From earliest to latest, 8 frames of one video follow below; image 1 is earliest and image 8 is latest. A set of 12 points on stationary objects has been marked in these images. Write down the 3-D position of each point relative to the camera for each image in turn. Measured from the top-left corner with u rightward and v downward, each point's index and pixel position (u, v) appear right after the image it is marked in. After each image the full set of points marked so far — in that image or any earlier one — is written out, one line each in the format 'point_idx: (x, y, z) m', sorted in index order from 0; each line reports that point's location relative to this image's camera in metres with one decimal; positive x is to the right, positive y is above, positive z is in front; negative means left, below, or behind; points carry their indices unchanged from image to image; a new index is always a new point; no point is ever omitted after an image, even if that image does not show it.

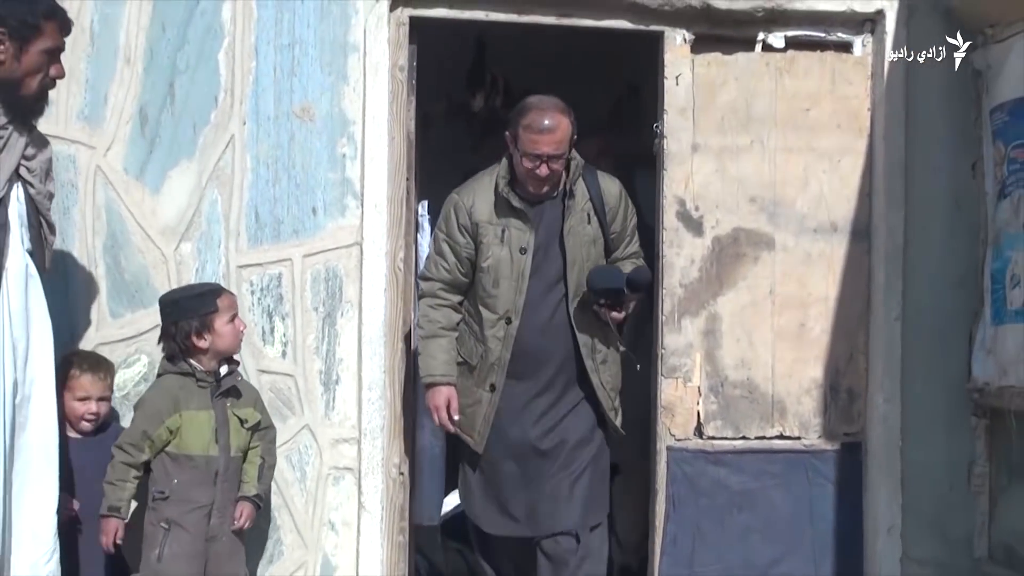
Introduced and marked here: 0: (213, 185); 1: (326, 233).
0: (-0.9, +0.3, +3.3) m
1: (-0.6, +0.2, +3.3) m
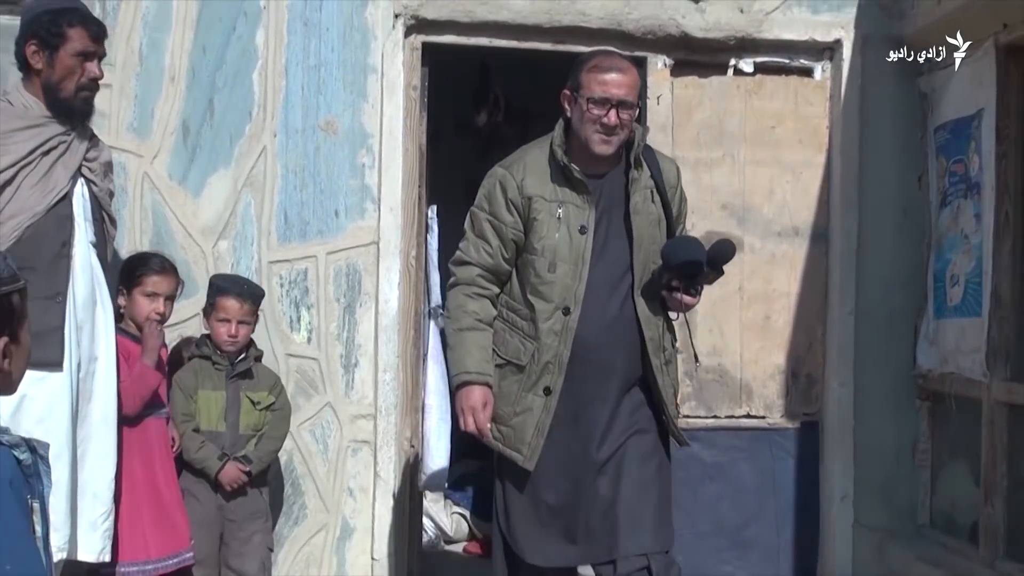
0: (-0.9, +0.3, +3.7) m
1: (-0.6, +0.2, +3.7) m
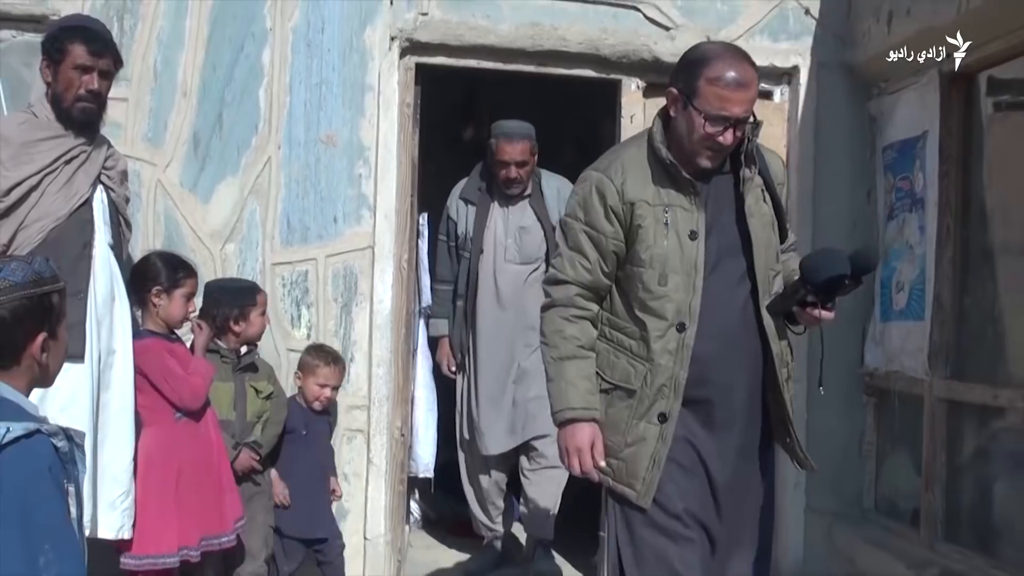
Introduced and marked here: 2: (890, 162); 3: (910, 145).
0: (-0.9, +0.3, +4.0) m
1: (-0.6, +0.2, +4.0) m
2: (+1.3, +0.5, +3.9) m
3: (+1.4, +0.5, +3.8) m
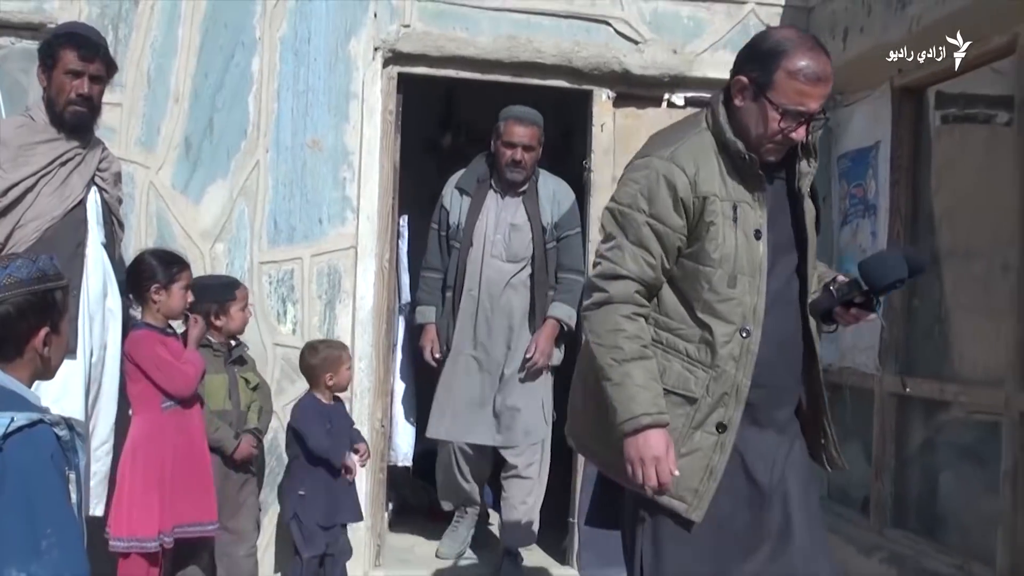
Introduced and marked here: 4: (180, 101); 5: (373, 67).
0: (-1.0, +0.3, +4.2) m
1: (-0.7, +0.2, +4.2) m
2: (+1.3, +0.4, +4.2) m
3: (+1.3, +0.5, +4.0) m
4: (-1.3, +0.7, +4.2) m
5: (-0.5, +0.8, +4.2) m
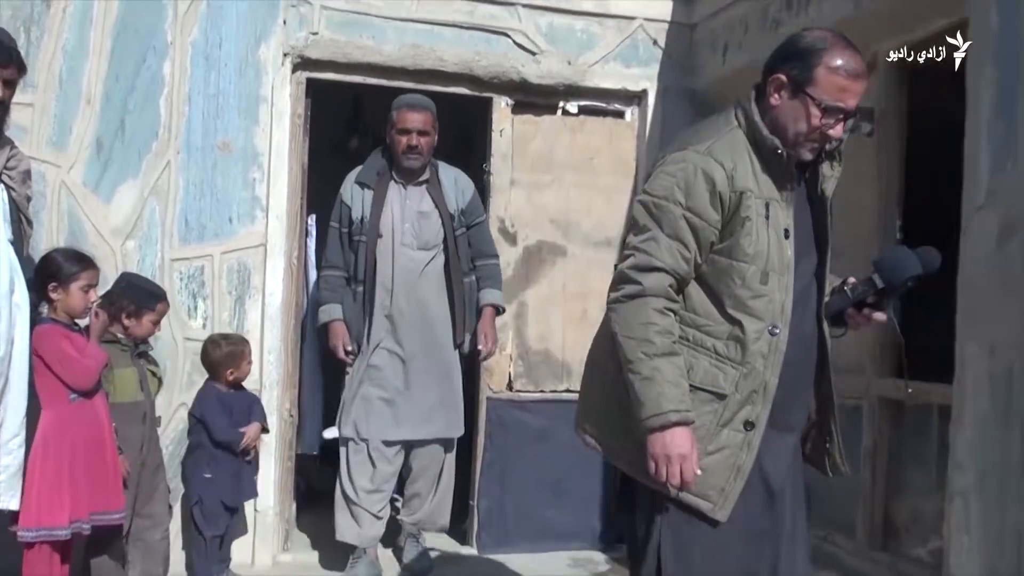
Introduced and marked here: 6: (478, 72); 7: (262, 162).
0: (-1.4, +0.4, +4.3) m
1: (-1.1, +0.2, +4.4) m
2: (+0.9, +0.5, +4.5) m
3: (+0.9, +0.5, +4.4) m
4: (-1.6, +0.7, +4.3) m
5: (-0.9, +0.9, +4.4) m
6: (-0.1, +0.9, +4.4) m
7: (-1.0, +0.5, +4.4) m
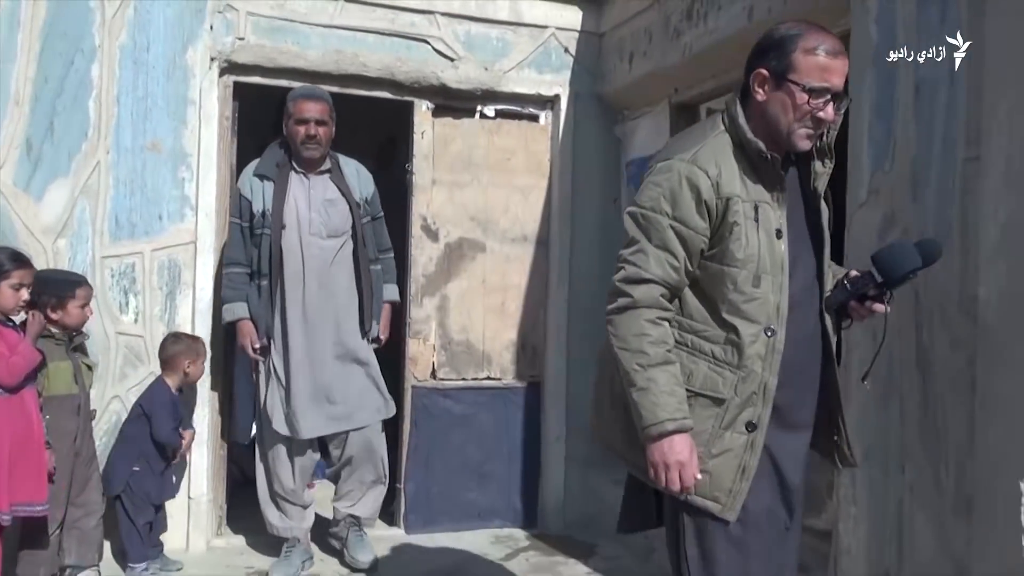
0: (-1.7, +0.4, +4.5) m
1: (-1.4, +0.2, +4.5) m
2: (+0.5, +0.5, +4.8) m
3: (+0.6, +0.5, +4.7) m
4: (-2.0, +0.7, +4.4) m
5: (-1.2, +0.9, +4.6) m
6: (-0.5, +0.9, +4.6) m
7: (-1.3, +0.5, +4.5) m
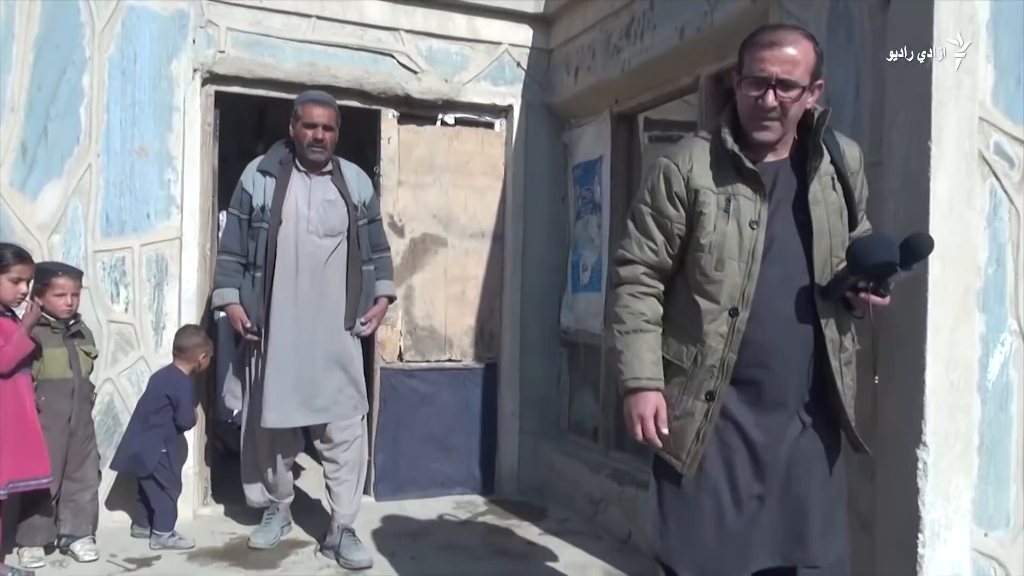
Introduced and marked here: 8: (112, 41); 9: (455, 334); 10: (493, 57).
0: (-1.9, +0.4, +4.9) m
1: (-1.6, +0.3, +4.9) m
2: (+0.3, +0.5, +5.3) m
3: (+0.4, +0.6, +5.2) m
4: (-2.1, +0.8, +4.8) m
5: (-1.4, +0.9, +5.0) m
6: (-0.7, +0.9, +5.1) m
7: (-1.5, +0.6, +5.0) m
8: (-1.8, +1.1, +4.9) m
9: (-0.3, -0.2, +5.3) m
10: (-0.1, +1.1, +5.4) m
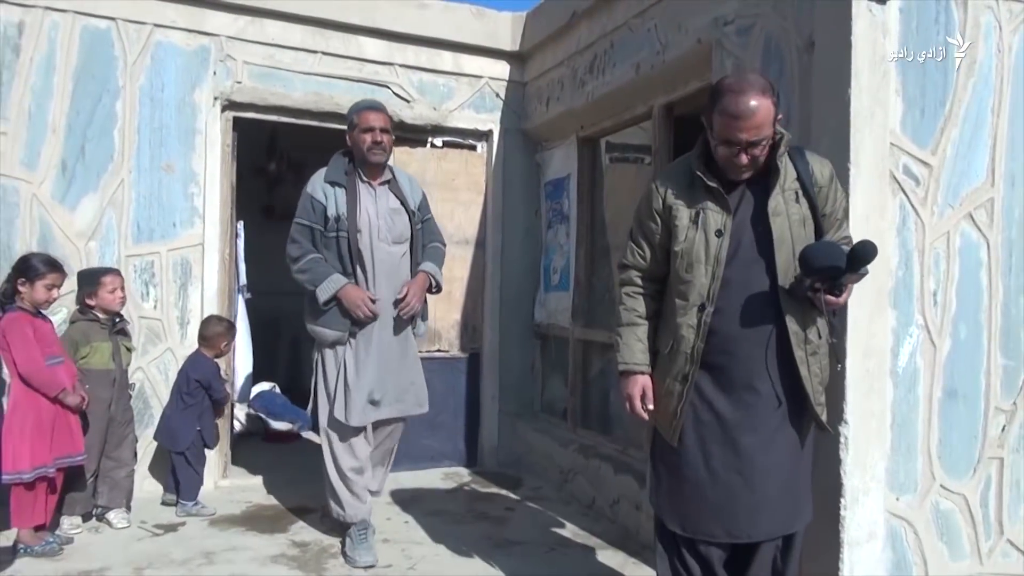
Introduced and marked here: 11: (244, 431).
0: (-2.0, +0.4, +5.6) m
1: (-1.7, +0.3, +5.7) m
2: (+0.2, +0.5, +6.1) m
3: (+0.3, +0.6, +6.0) m
4: (-2.2, +0.8, +5.5) m
5: (-1.5, +0.9, +5.7) m
6: (-0.8, +0.9, +5.9) m
7: (-1.6, +0.6, +5.7) m
8: (-1.9, +1.1, +5.6) m
9: (-0.4, -0.2, +6.1) m
10: (-0.2, +1.1, +6.1) m
11: (-1.7, -0.9, +6.9) m
